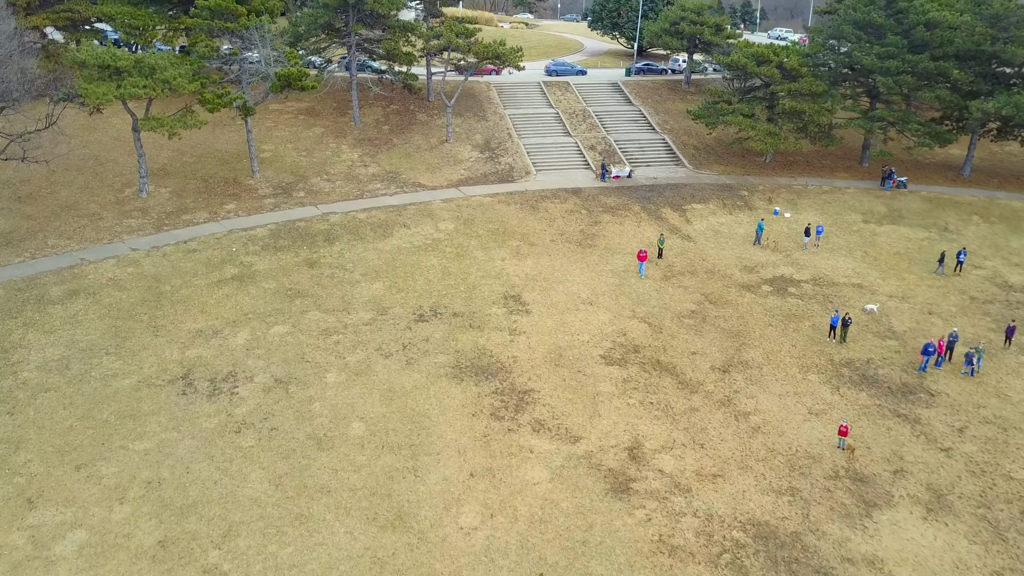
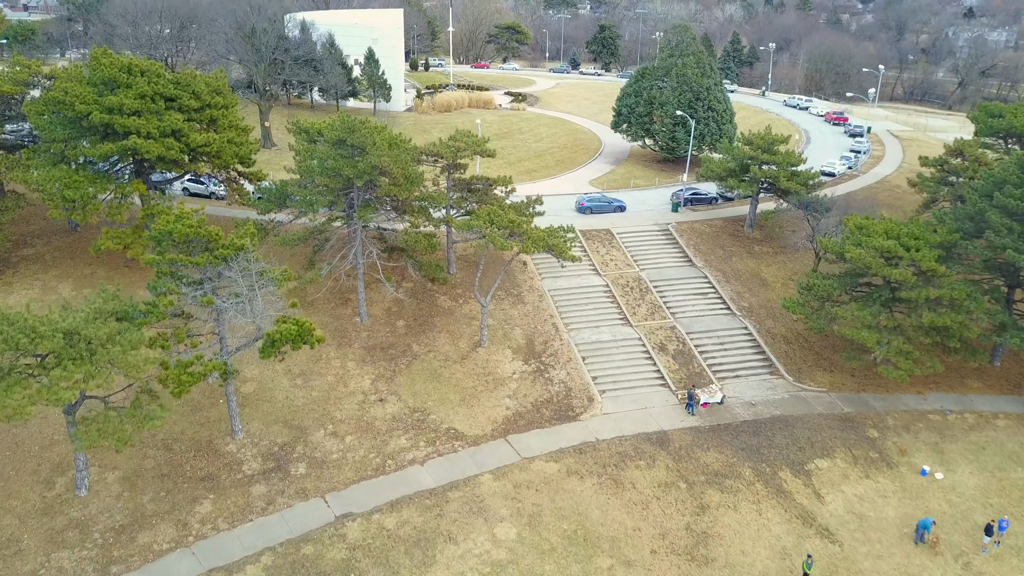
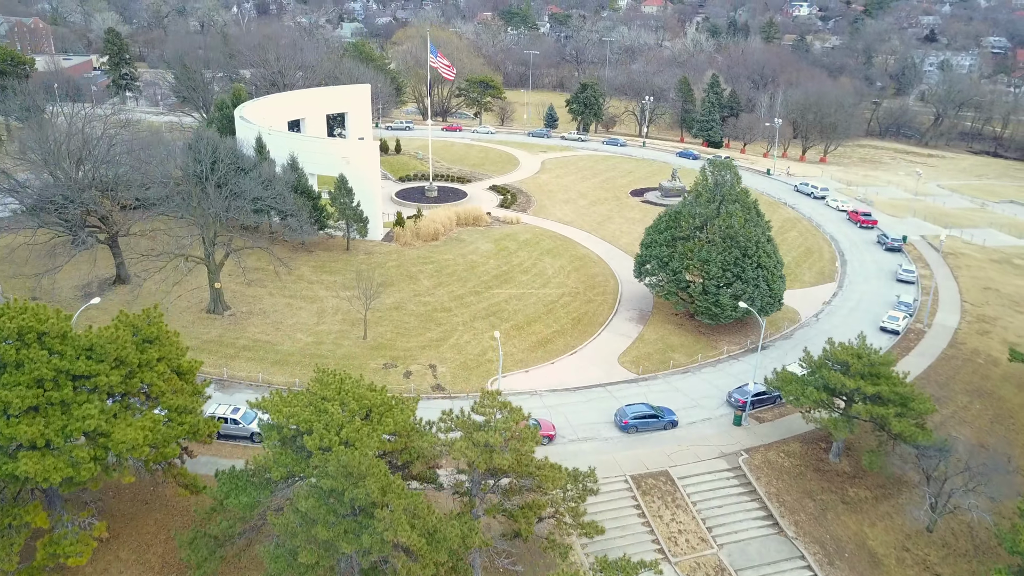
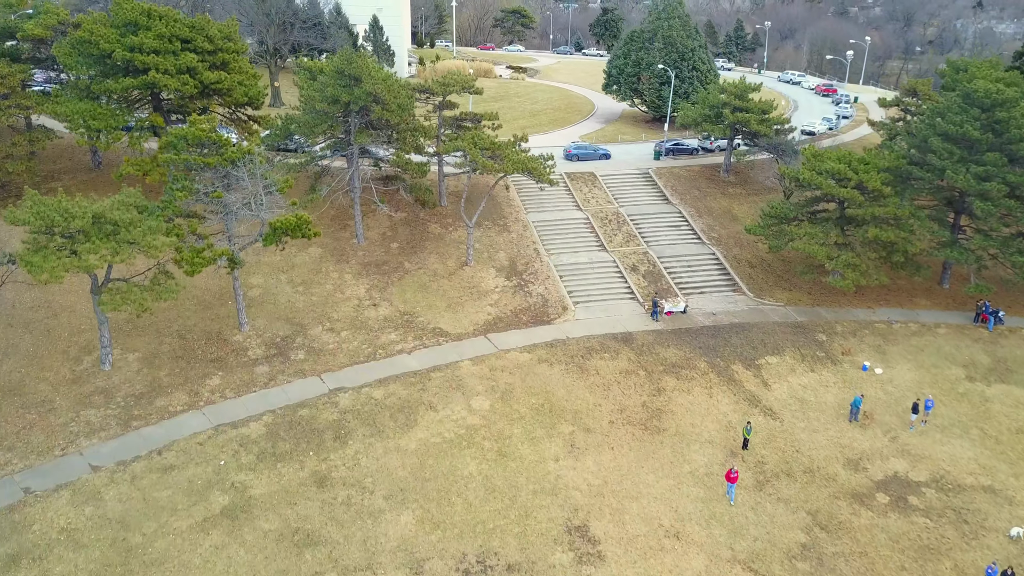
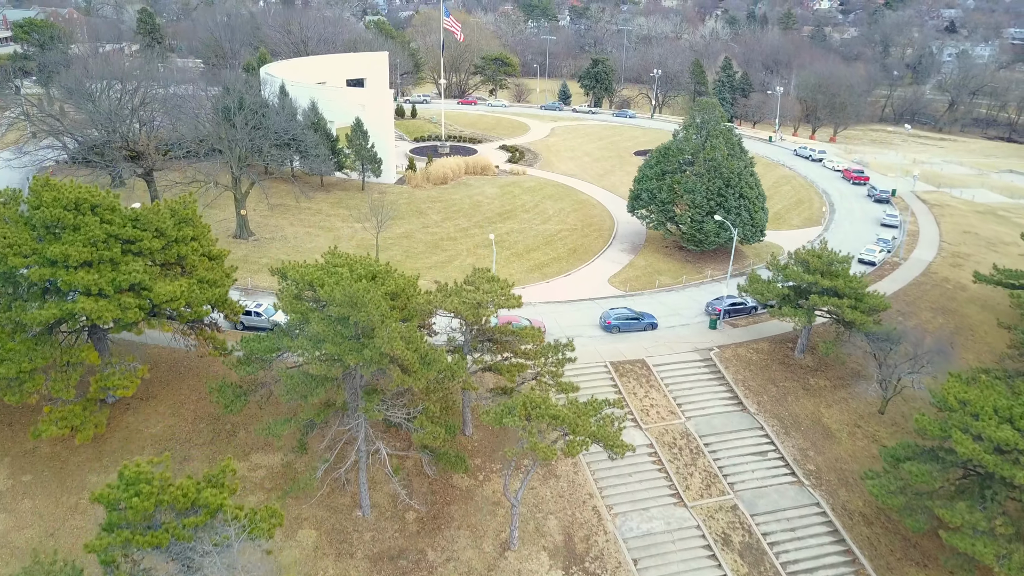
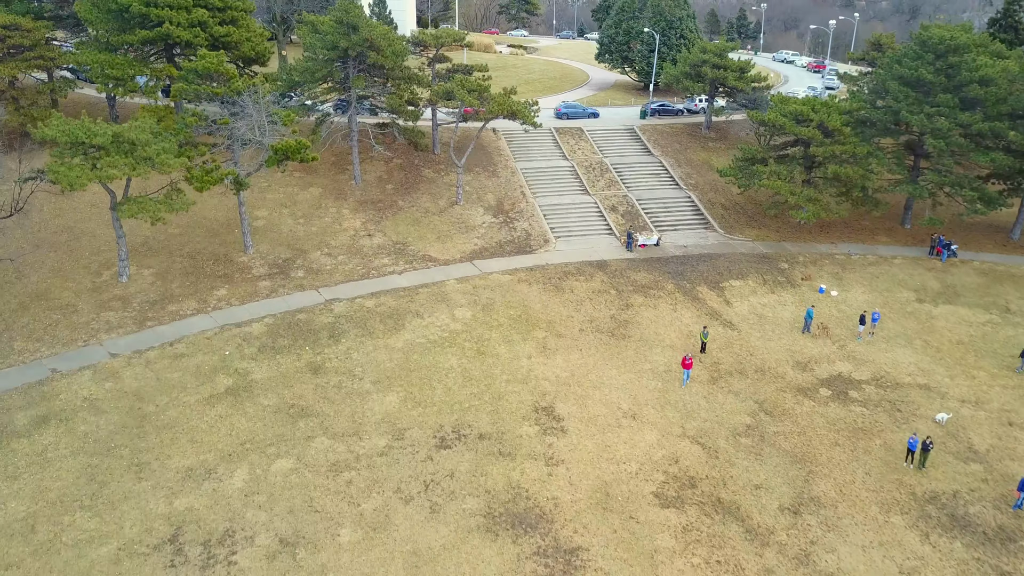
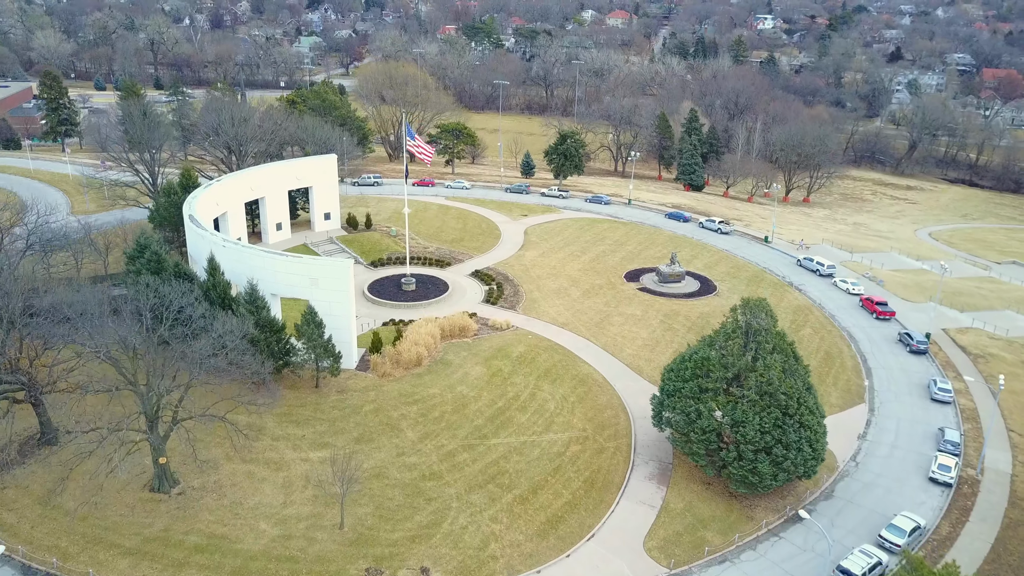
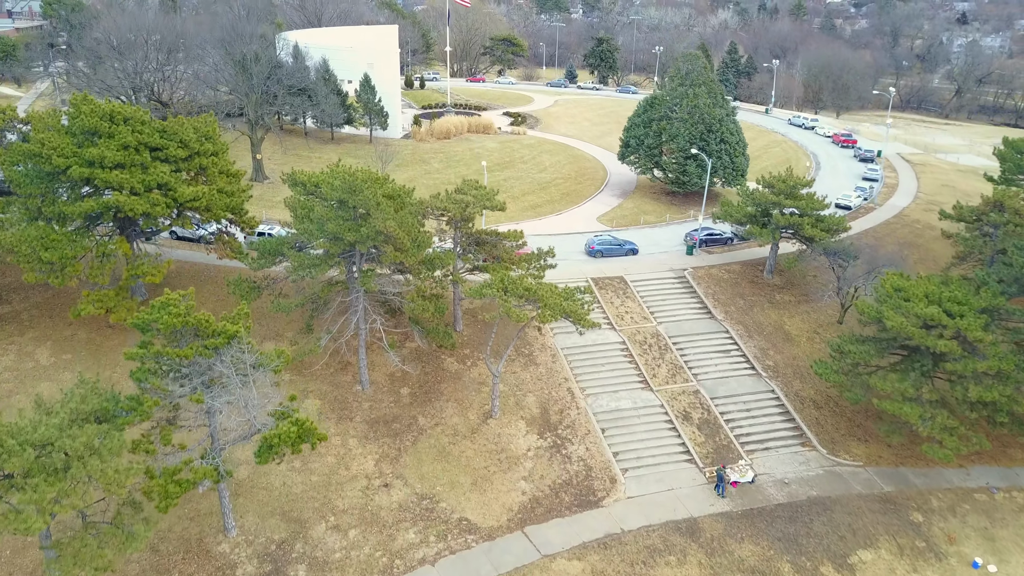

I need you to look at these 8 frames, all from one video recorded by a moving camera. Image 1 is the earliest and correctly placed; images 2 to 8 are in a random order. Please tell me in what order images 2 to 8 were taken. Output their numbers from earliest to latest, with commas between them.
6, 4, 2, 8, 5, 3, 7
